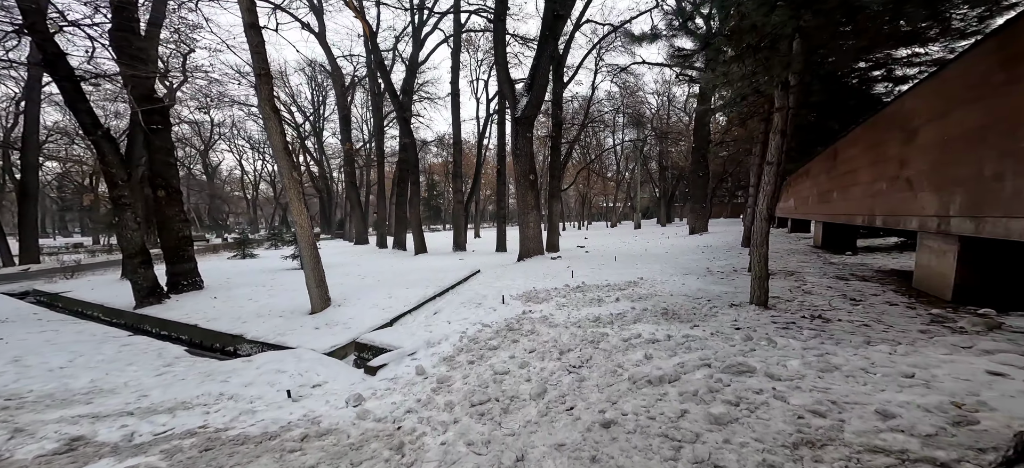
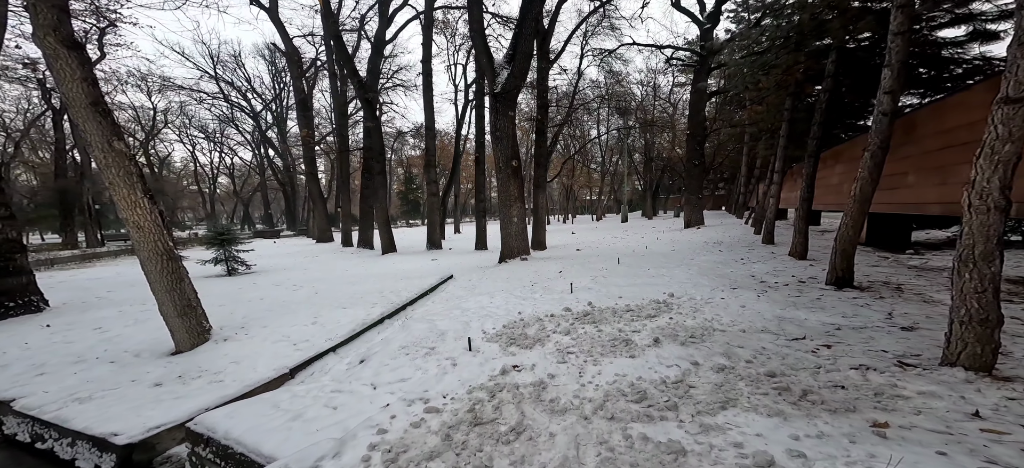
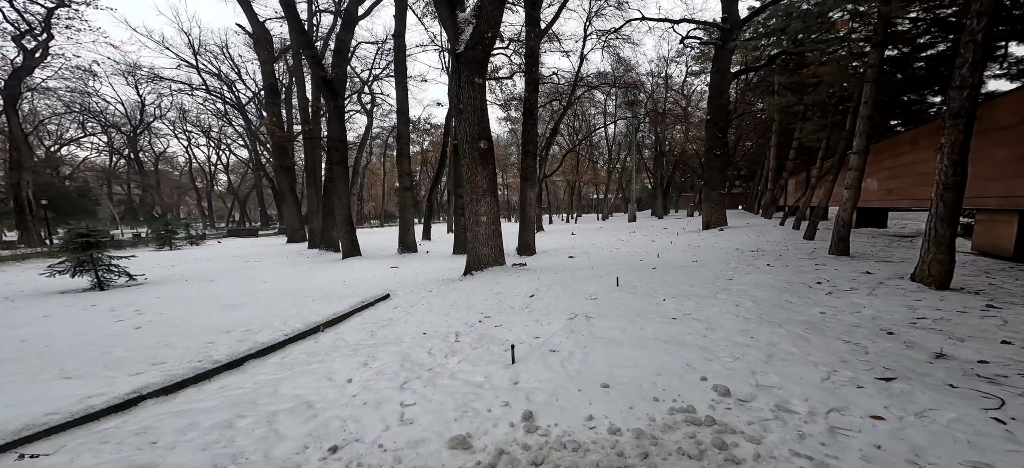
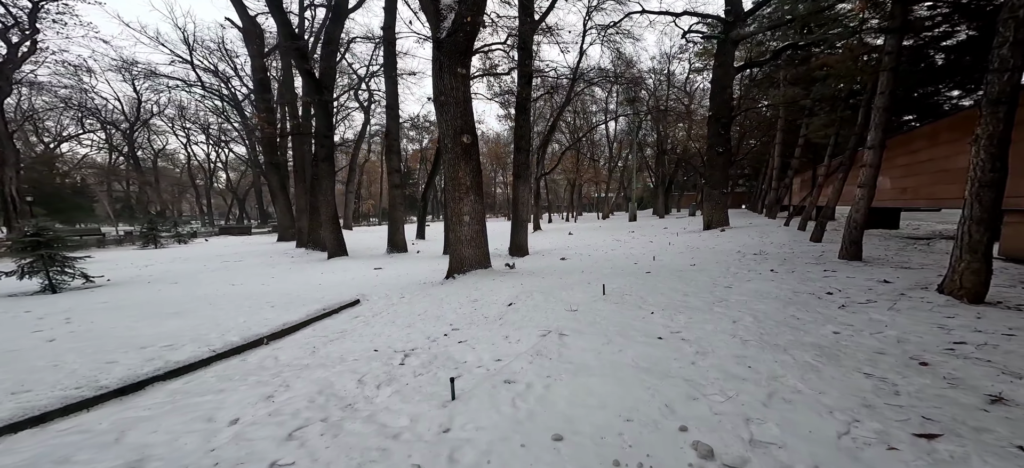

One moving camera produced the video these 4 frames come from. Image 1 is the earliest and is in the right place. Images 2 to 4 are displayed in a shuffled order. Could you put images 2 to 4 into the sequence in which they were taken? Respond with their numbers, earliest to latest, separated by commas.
2, 3, 4
